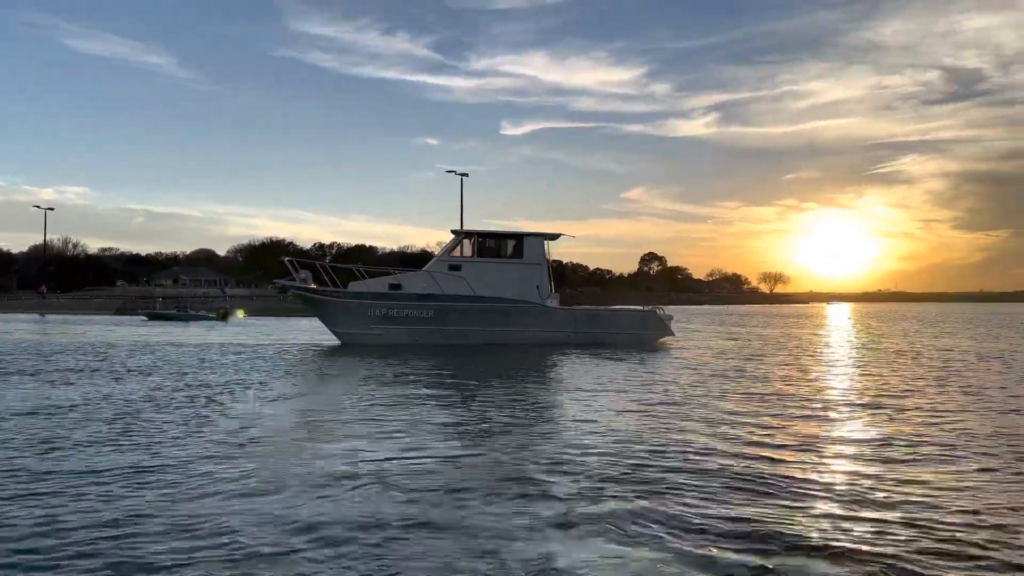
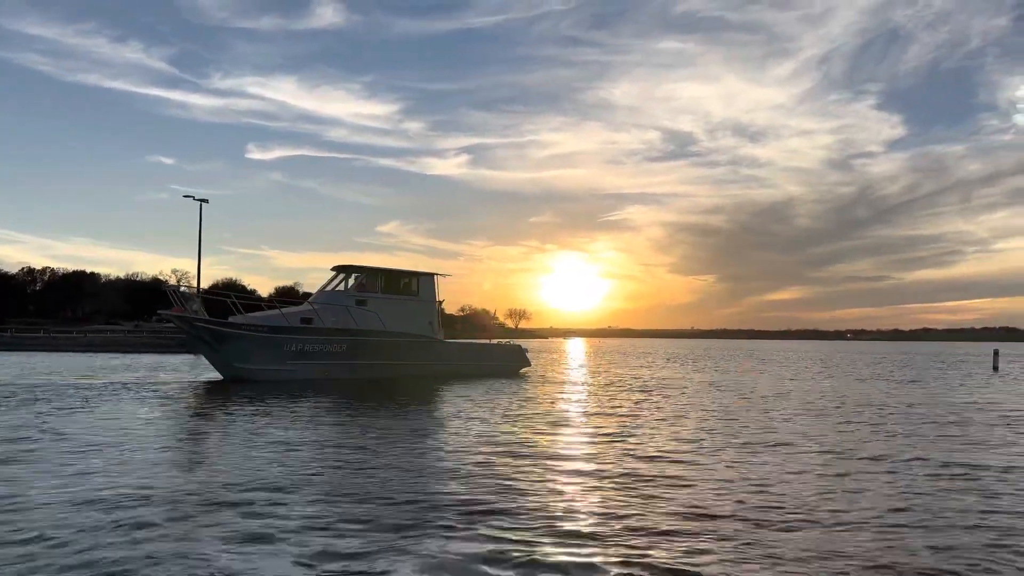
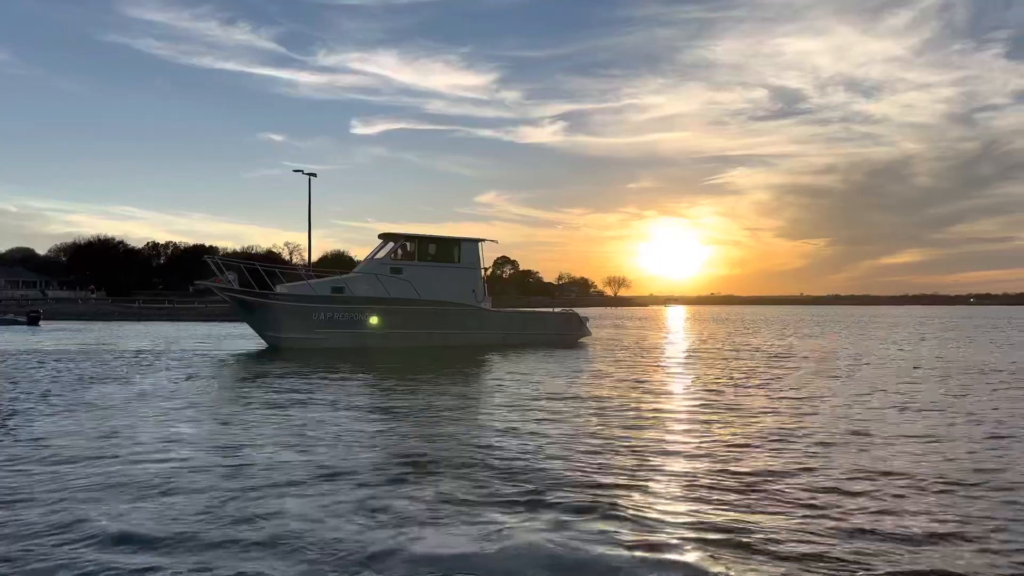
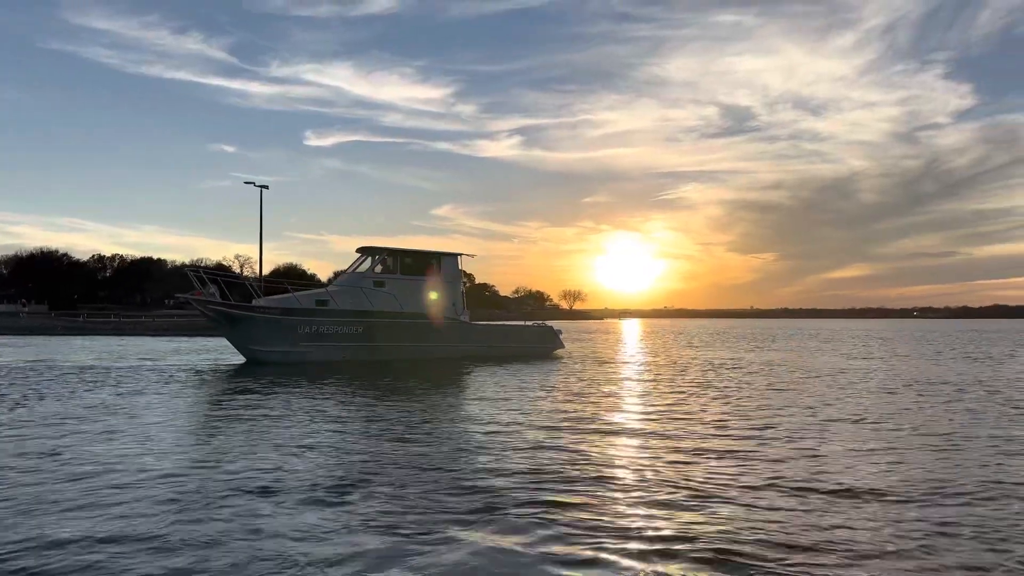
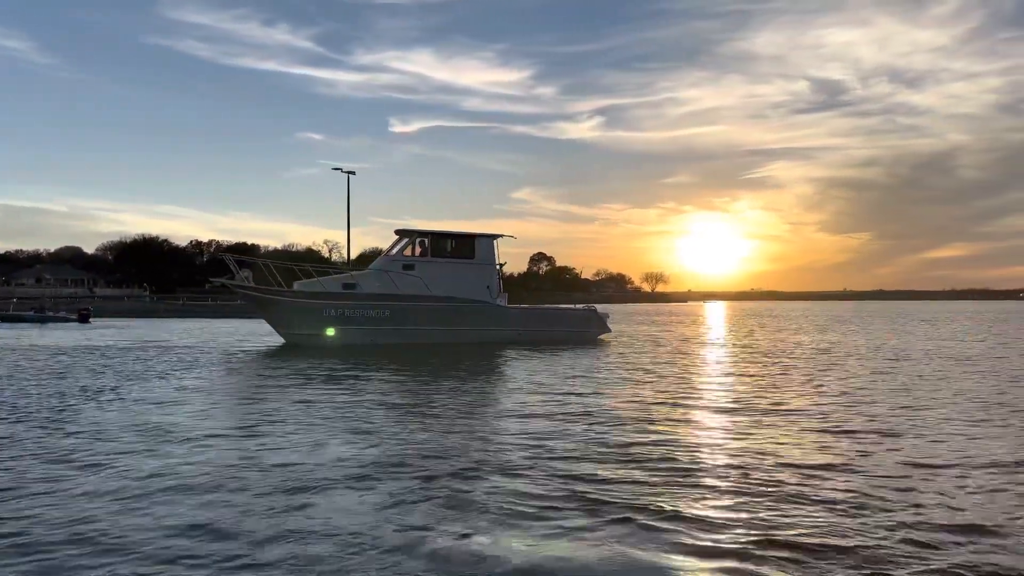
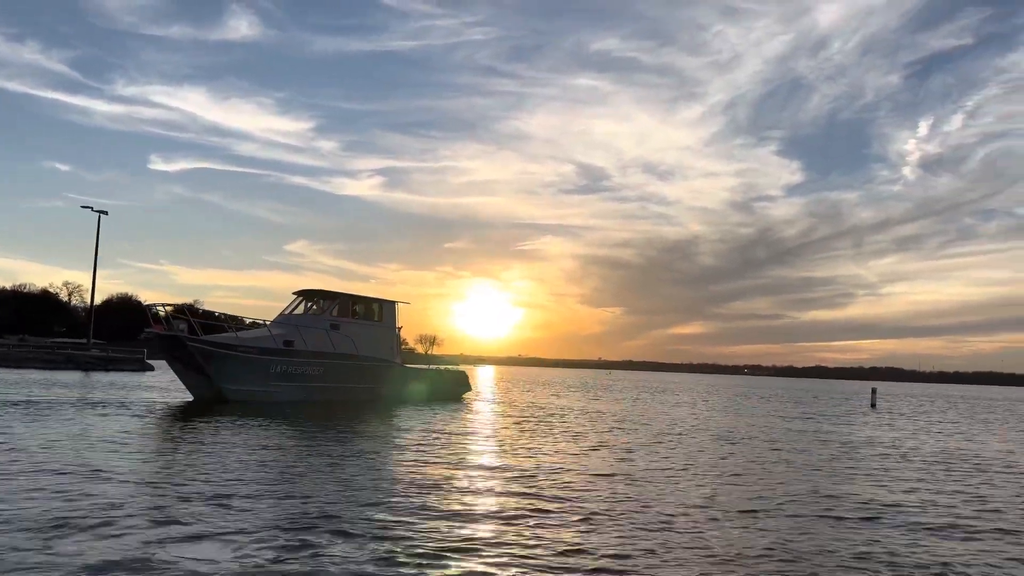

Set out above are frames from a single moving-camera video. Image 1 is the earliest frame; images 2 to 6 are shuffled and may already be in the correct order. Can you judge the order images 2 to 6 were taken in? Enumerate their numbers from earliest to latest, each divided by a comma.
5, 3, 4, 2, 6
